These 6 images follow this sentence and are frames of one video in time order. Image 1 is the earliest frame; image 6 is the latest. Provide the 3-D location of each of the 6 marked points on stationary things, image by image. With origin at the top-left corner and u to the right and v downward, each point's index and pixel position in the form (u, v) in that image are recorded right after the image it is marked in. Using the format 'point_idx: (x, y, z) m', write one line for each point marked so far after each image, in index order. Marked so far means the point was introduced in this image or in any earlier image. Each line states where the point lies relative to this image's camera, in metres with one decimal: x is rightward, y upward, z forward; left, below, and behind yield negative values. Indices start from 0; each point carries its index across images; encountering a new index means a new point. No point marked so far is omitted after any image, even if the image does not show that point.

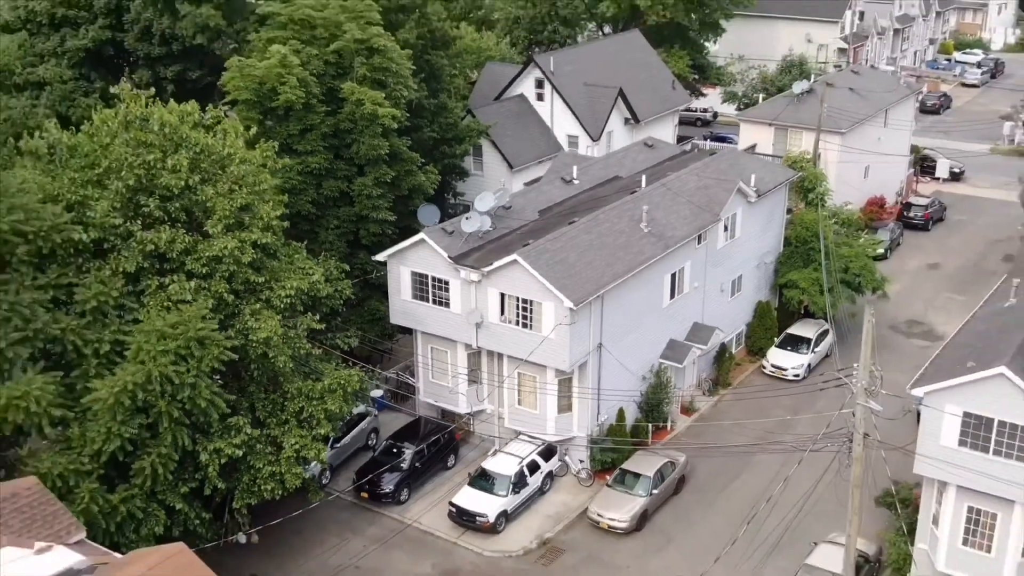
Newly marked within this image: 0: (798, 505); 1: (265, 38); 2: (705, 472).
0: (+3.4, -2.7, +9.7) m
1: (-3.3, +3.4, +11.0) m
2: (+2.5, -2.4, +10.4) m
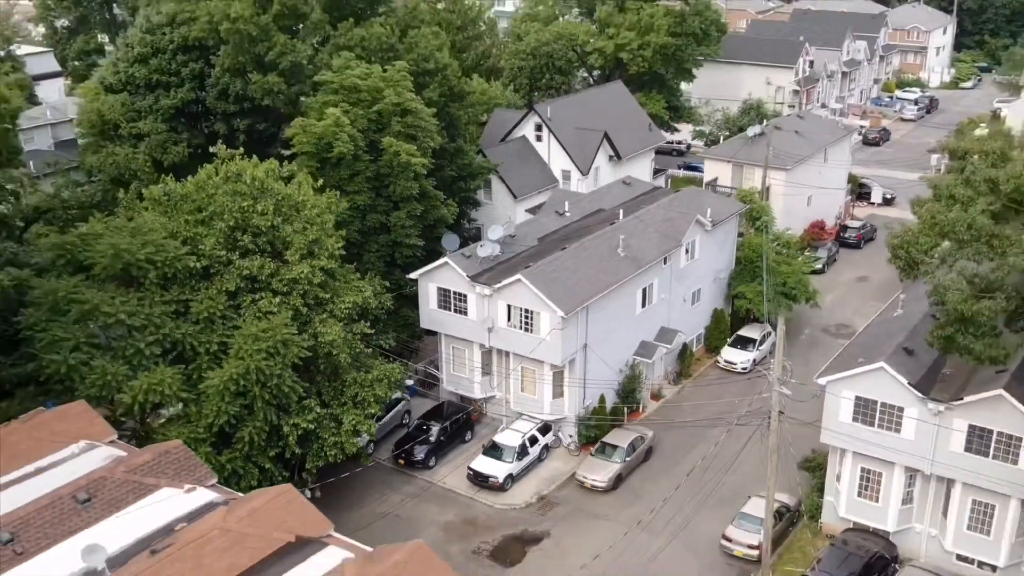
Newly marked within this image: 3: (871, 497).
0: (+3.5, -2.9, +12.5) m
1: (-3.3, +3.2, +13.7) m
2: (+2.6, -2.6, +13.2) m
3: (+5.2, -3.0, +11.5) m
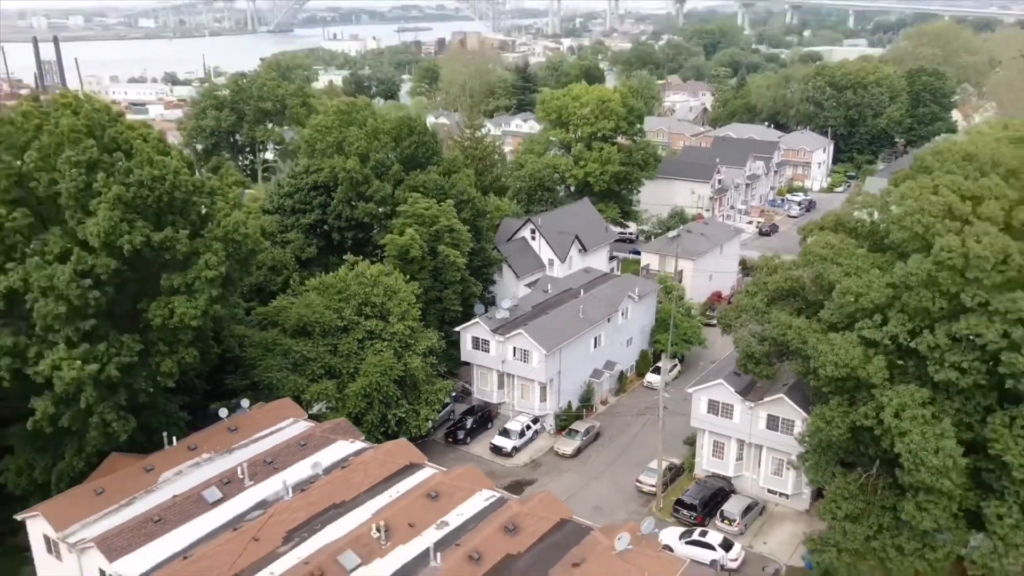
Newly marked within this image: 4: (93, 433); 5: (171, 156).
0: (+3.6, -4.2, +21.3) m
1: (-3.1, +1.8, +22.8) m
2: (+2.7, -4.0, +21.9) m
3: (+5.3, -4.3, +20.3) m
4: (-8.5, -2.9, +16.2) m
5: (-7.9, +3.0, +18.5) m
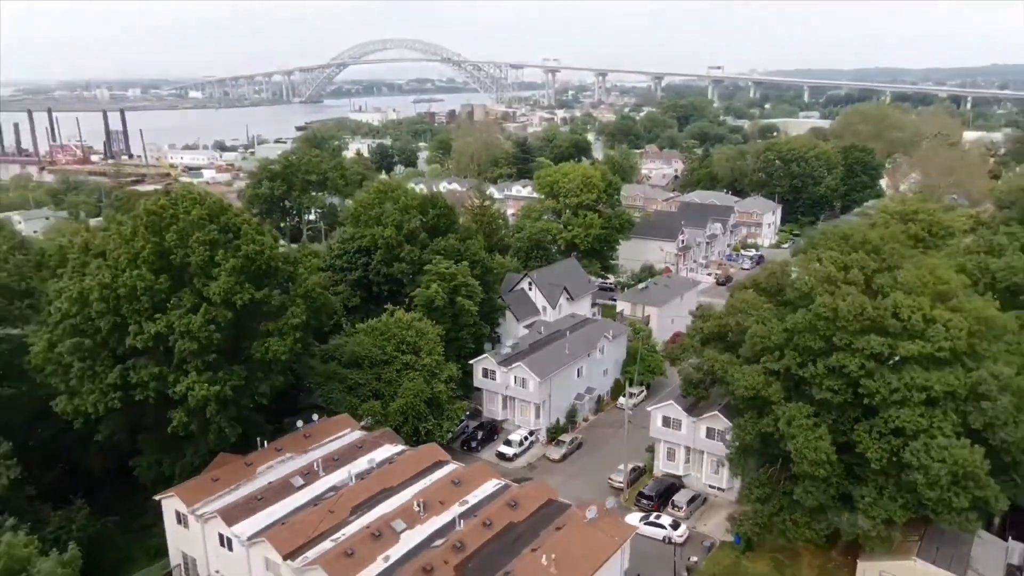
0: (+3.7, -5.7, +27.5) m
1: (-3.1, +0.3, +29.3) m
2: (+2.8, -5.4, +28.2) m
3: (+5.4, -5.7, +26.5) m
4: (-8.5, -4.2, +22.5) m
5: (-7.8, +1.7, +25.0) m
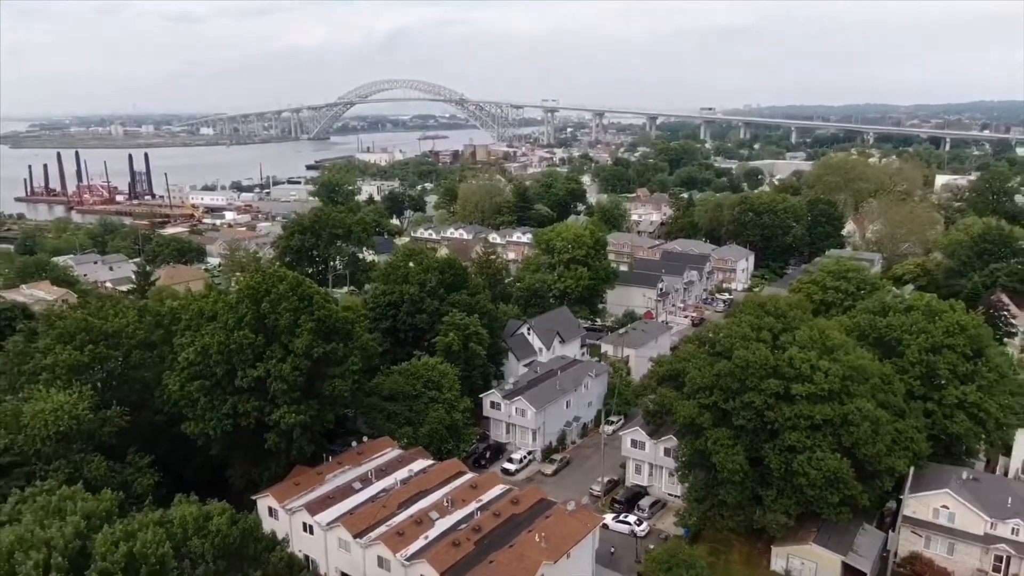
0: (+3.7, -8.0, +35.8) m
1: (-3.0, -2.1, +37.8) m
2: (+2.8, -7.8, +36.5) m
3: (+5.4, -8.1, +34.8) m
4: (-8.4, -6.3, +30.9) m
5: (-7.7, -0.6, +33.6) m
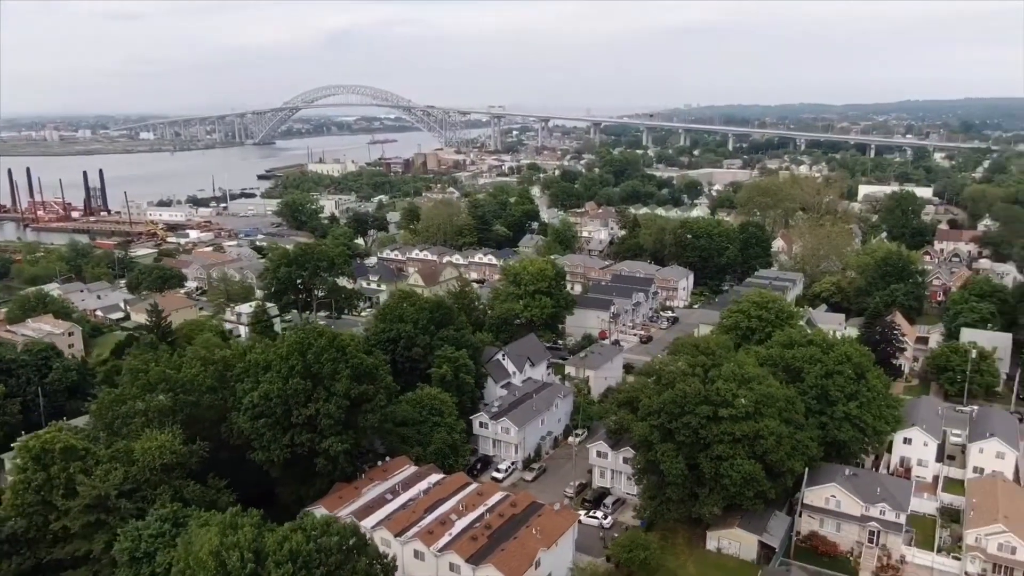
0: (+3.3, -10.6, +45.3) m
1: (-3.7, -4.8, +46.8) m
2: (+2.3, -10.4, +45.9) m
3: (+5.0, -10.6, +44.4) m
4: (-8.6, -9.1, +39.5) m
5: (-8.1, -3.4, +42.3) m
